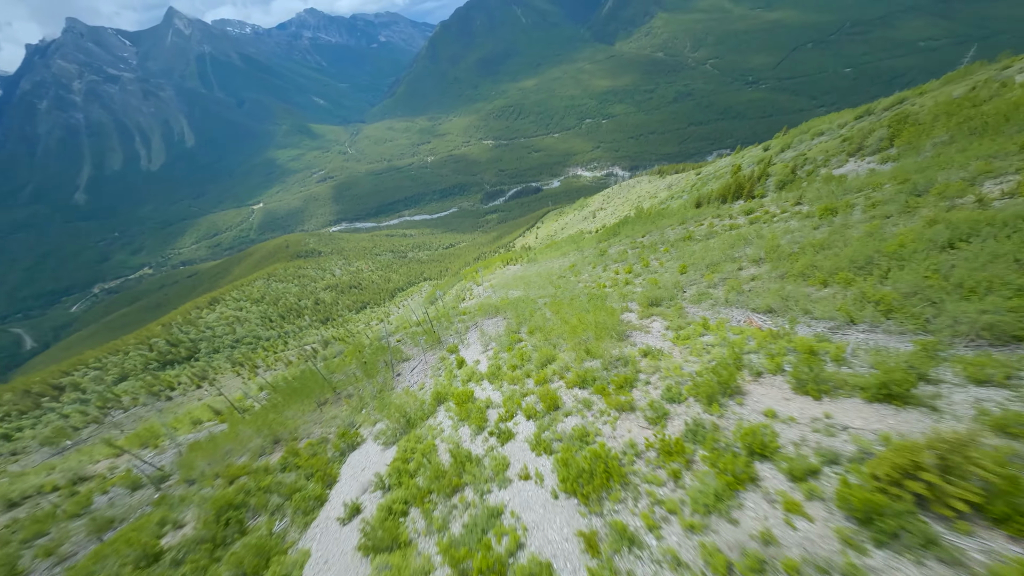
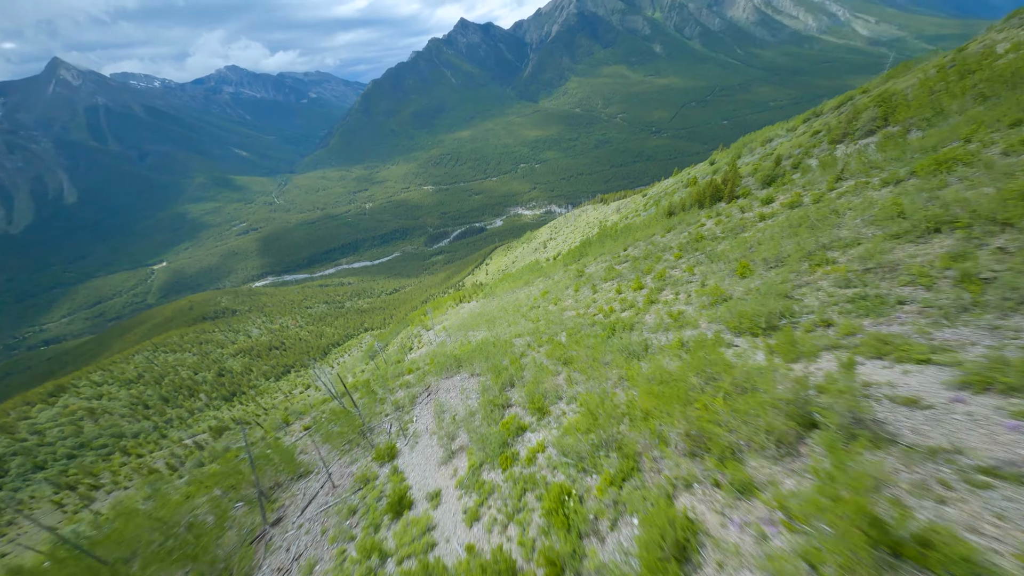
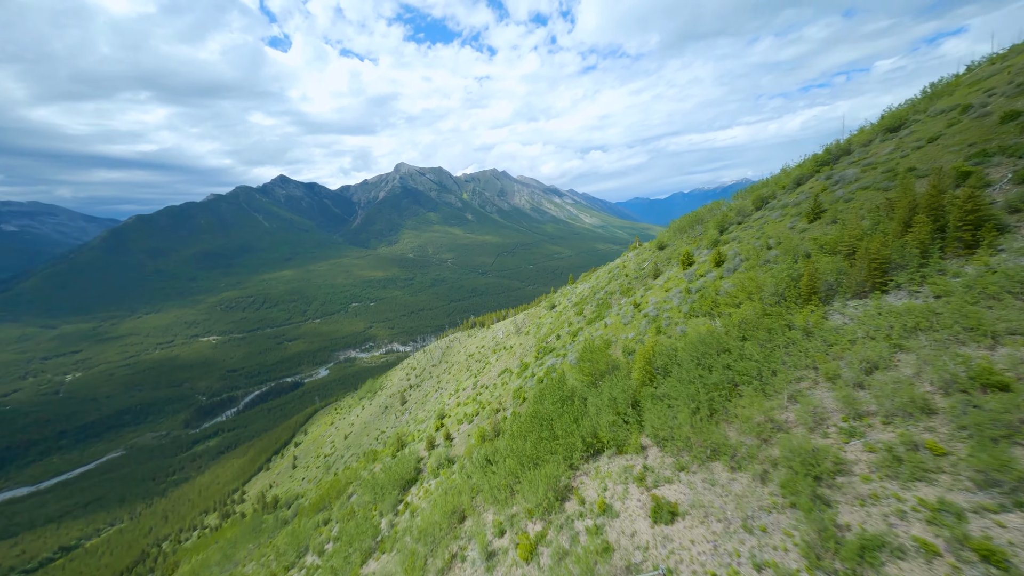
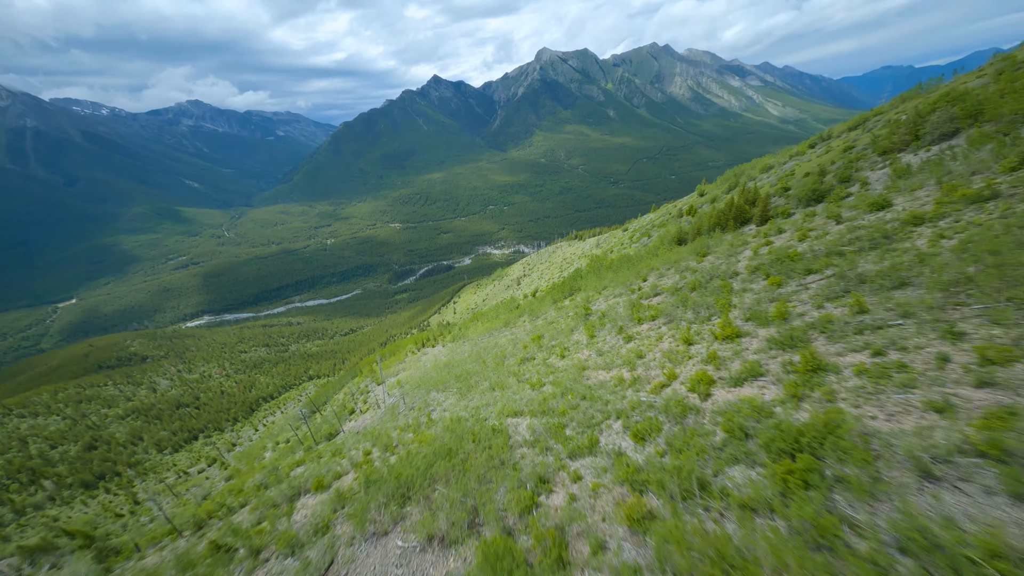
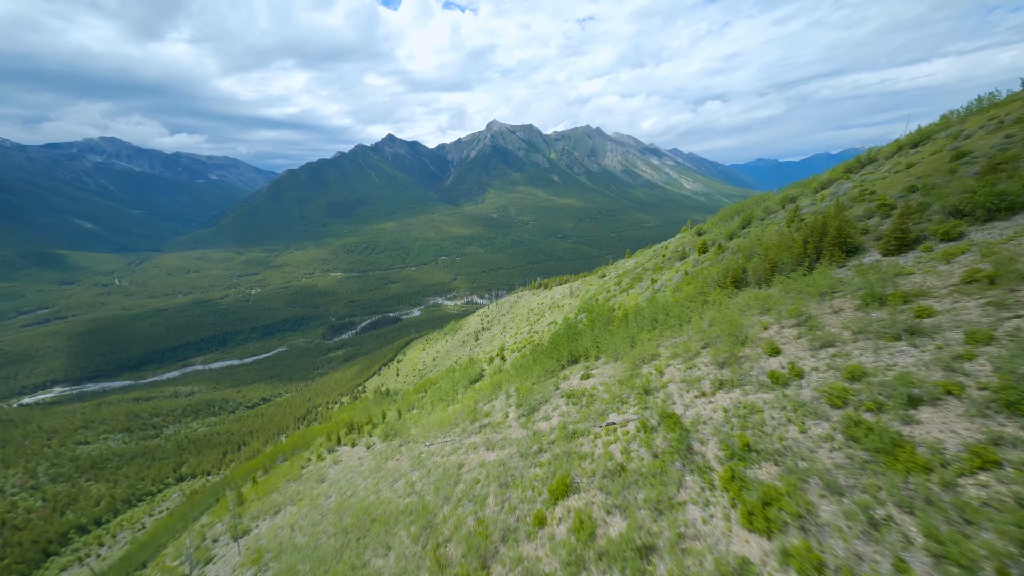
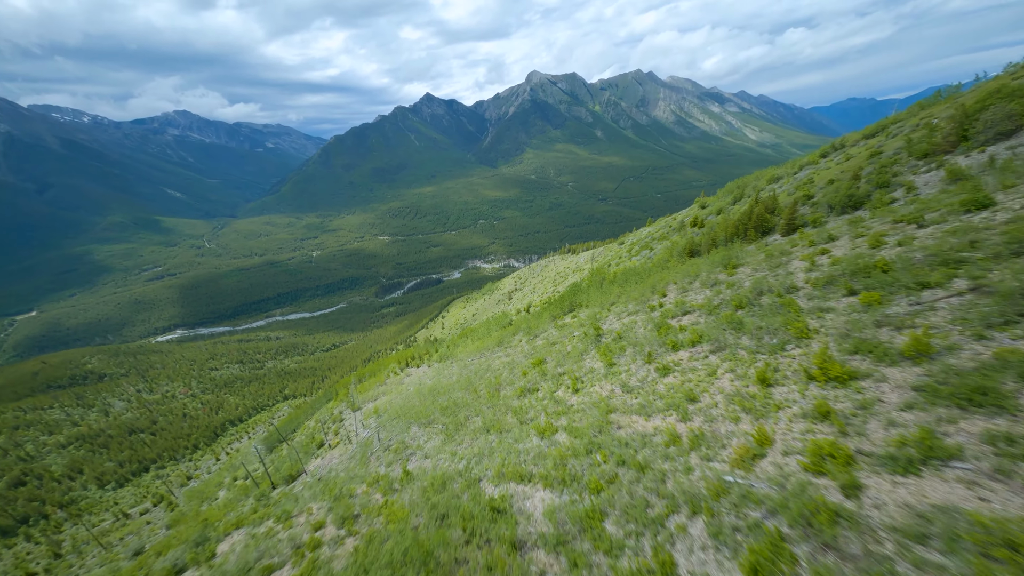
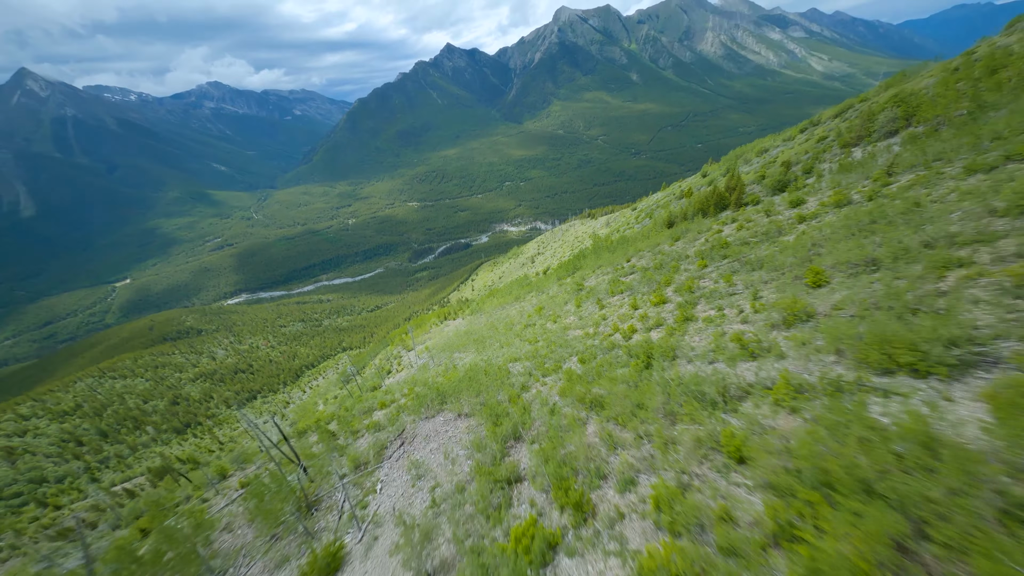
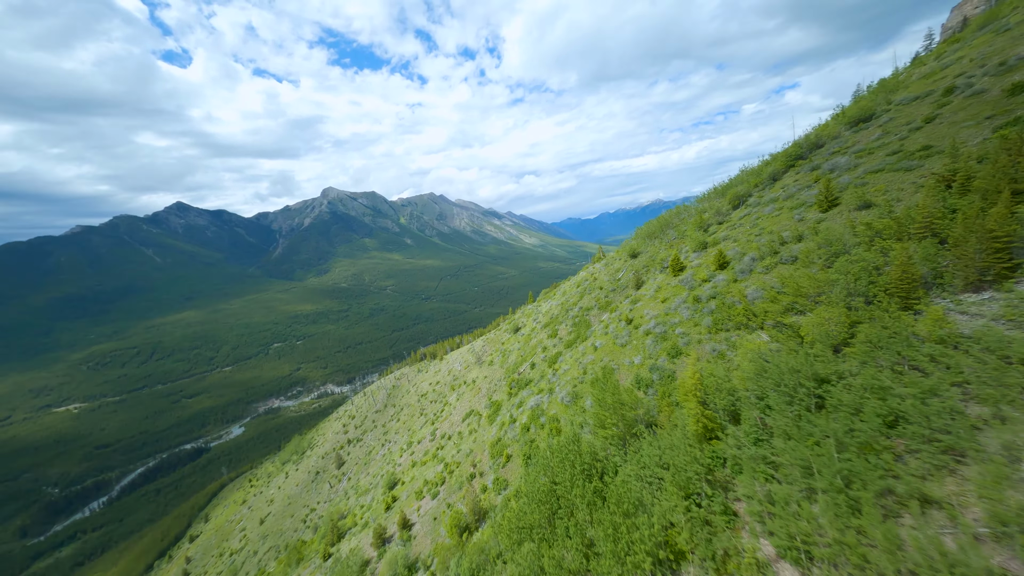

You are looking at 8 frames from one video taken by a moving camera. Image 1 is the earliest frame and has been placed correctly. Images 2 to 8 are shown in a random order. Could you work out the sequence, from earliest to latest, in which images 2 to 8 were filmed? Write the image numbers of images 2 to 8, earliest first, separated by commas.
2, 7, 4, 6, 5, 3, 8
